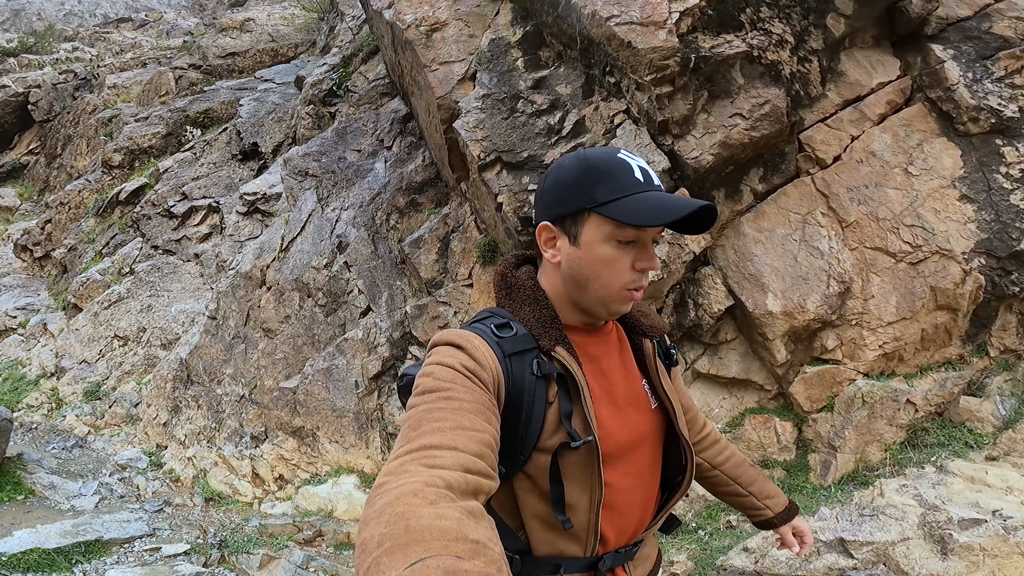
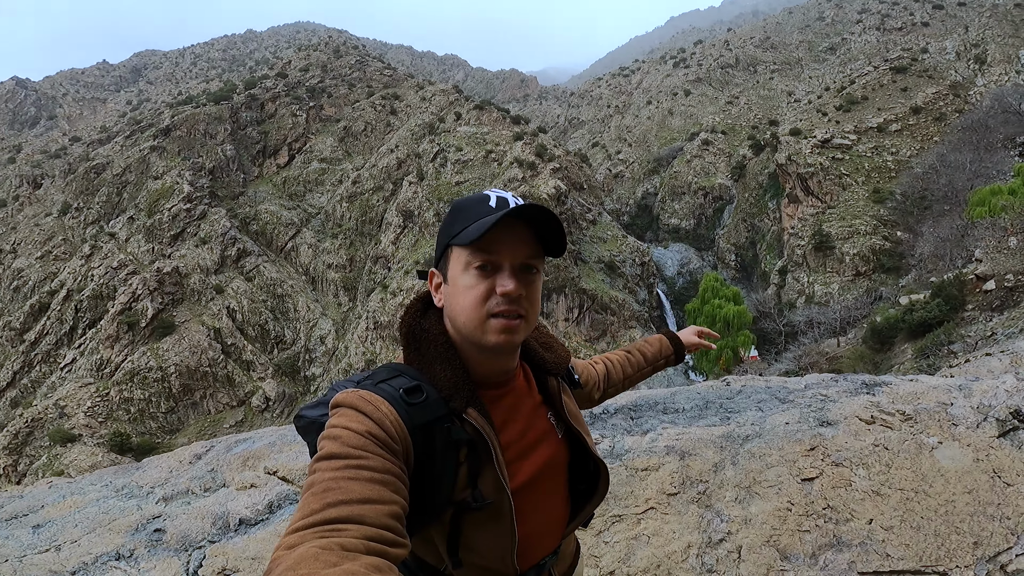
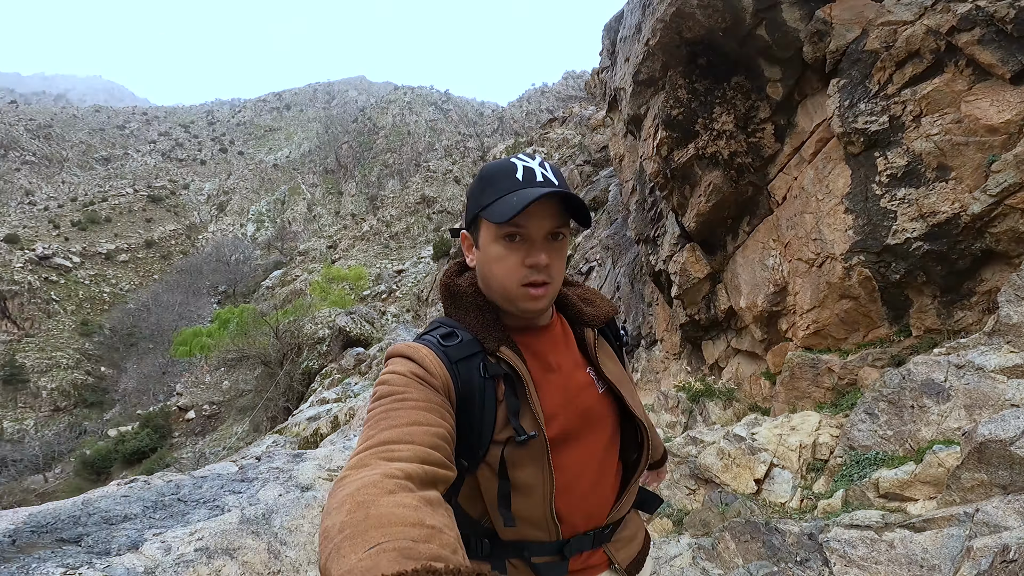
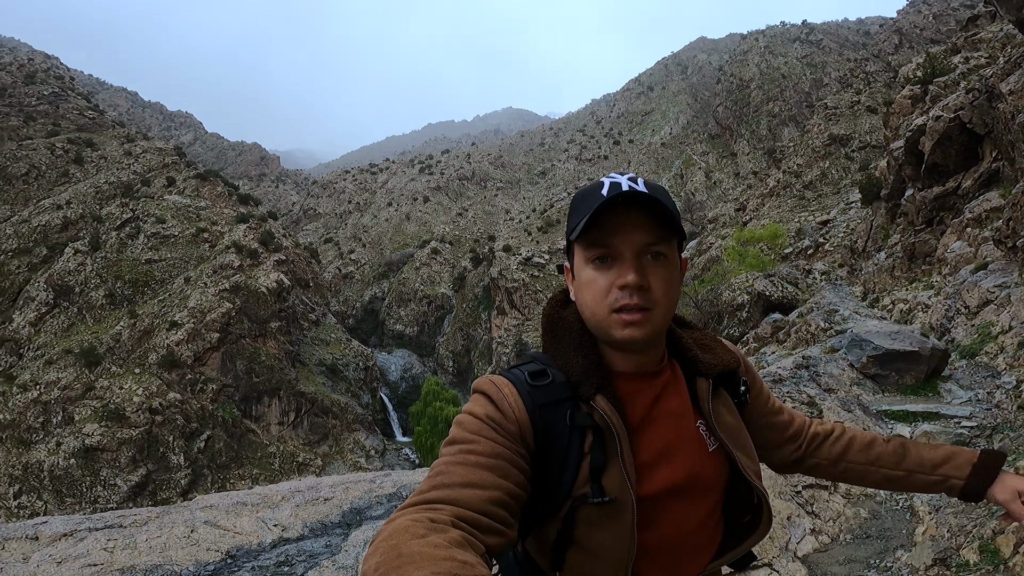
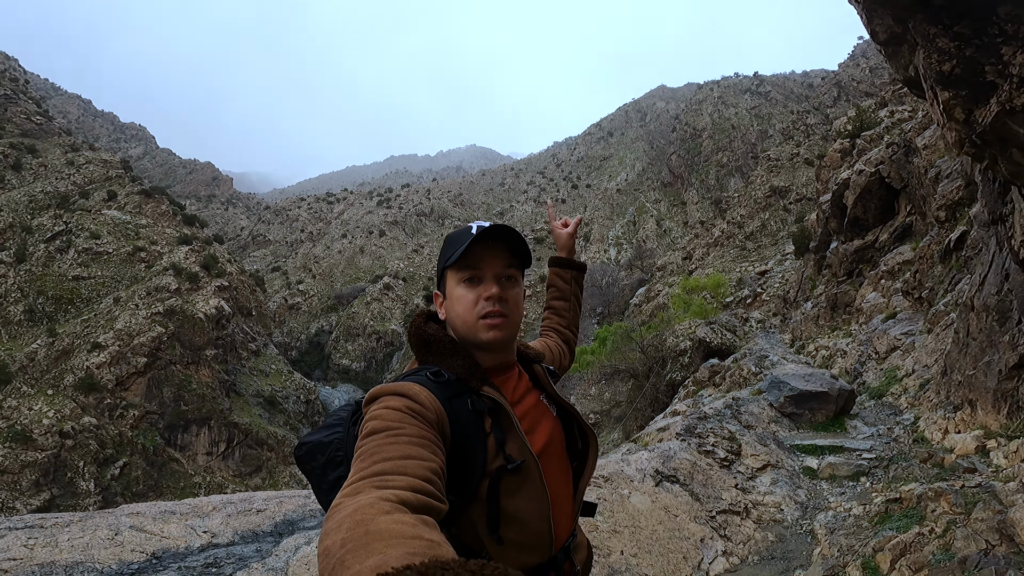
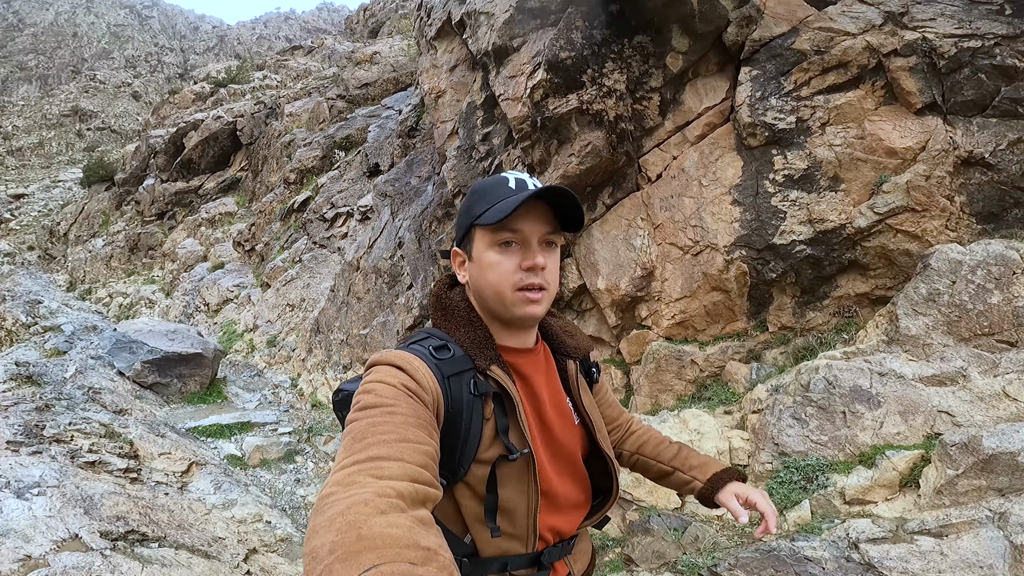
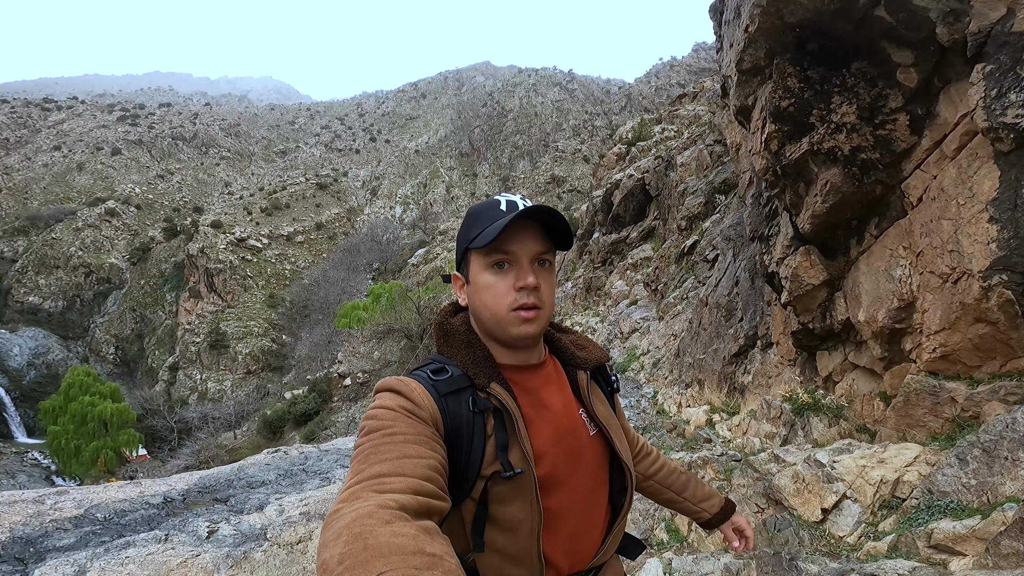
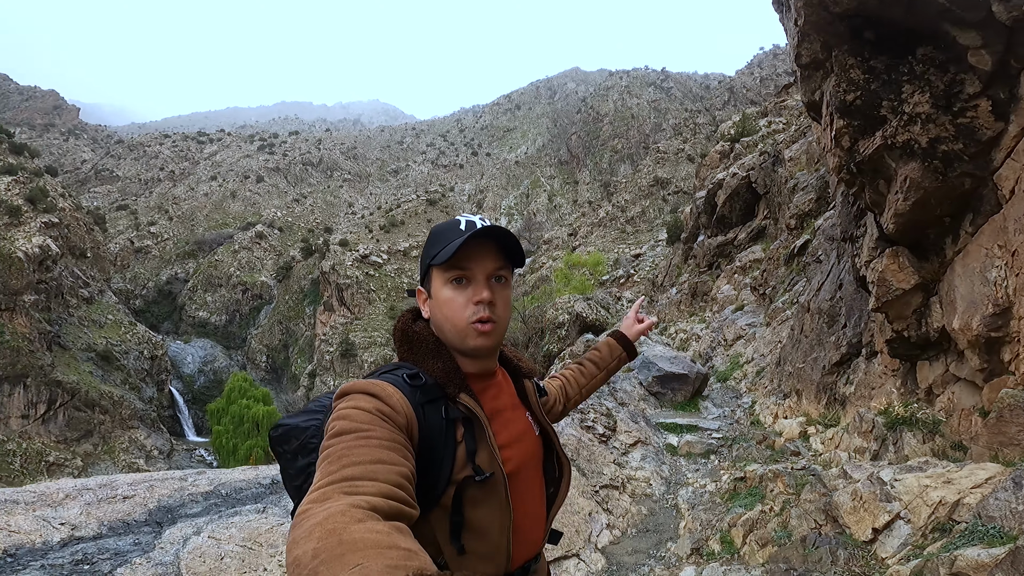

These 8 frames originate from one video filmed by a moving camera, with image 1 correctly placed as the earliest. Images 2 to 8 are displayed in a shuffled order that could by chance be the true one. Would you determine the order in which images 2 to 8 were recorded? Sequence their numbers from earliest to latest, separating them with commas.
6, 3, 7, 8, 5, 4, 2
